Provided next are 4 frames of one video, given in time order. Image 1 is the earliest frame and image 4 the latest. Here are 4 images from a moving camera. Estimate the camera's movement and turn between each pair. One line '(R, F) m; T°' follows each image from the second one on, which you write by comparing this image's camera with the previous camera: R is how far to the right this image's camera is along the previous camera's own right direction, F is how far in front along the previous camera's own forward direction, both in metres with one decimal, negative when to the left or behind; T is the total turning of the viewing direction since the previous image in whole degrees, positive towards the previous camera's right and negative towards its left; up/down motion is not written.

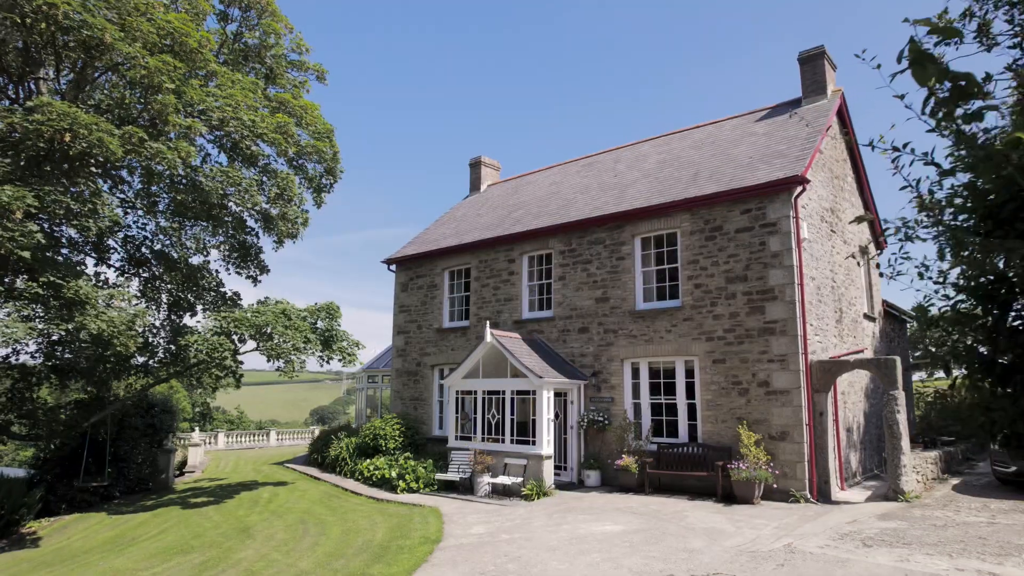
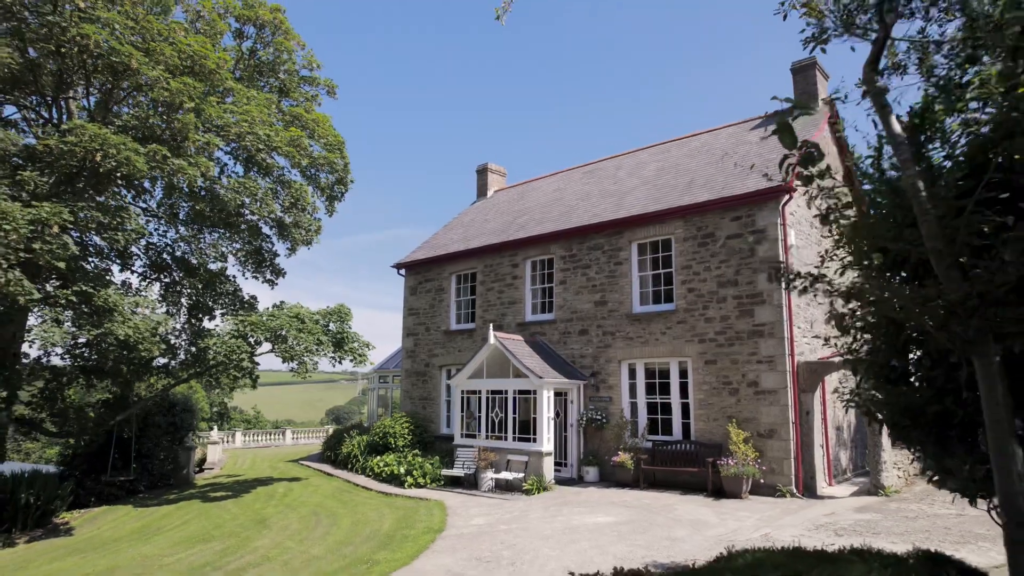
(+0.2, -0.6) m; -1°
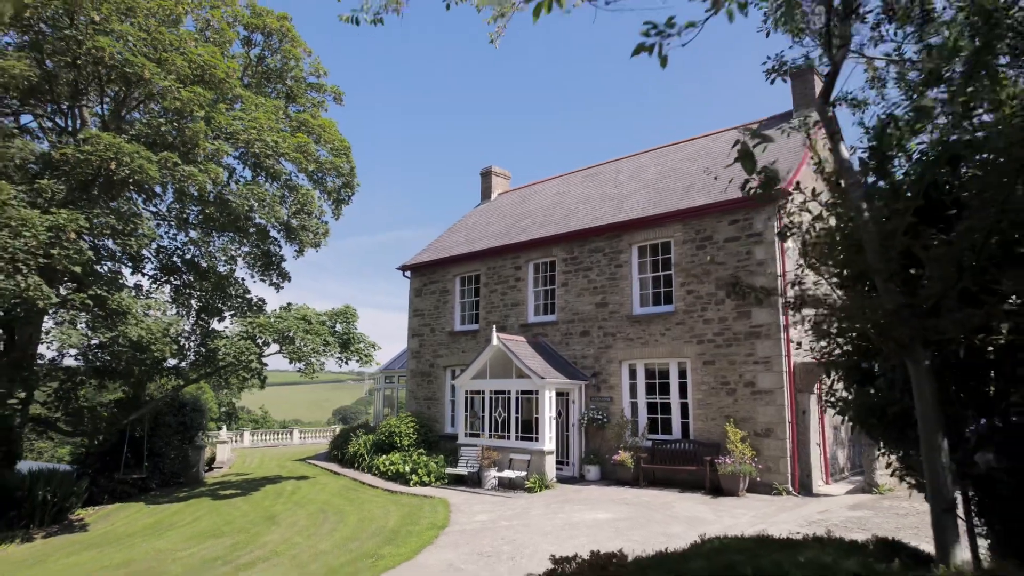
(+0.1, -0.3) m; -1°
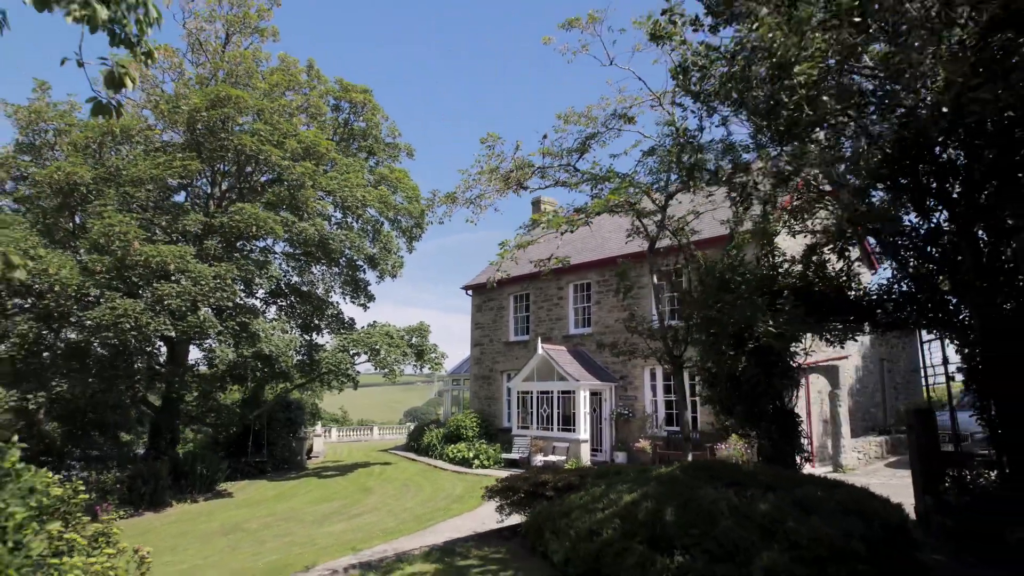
(+0.6, -3.1) m; -6°
